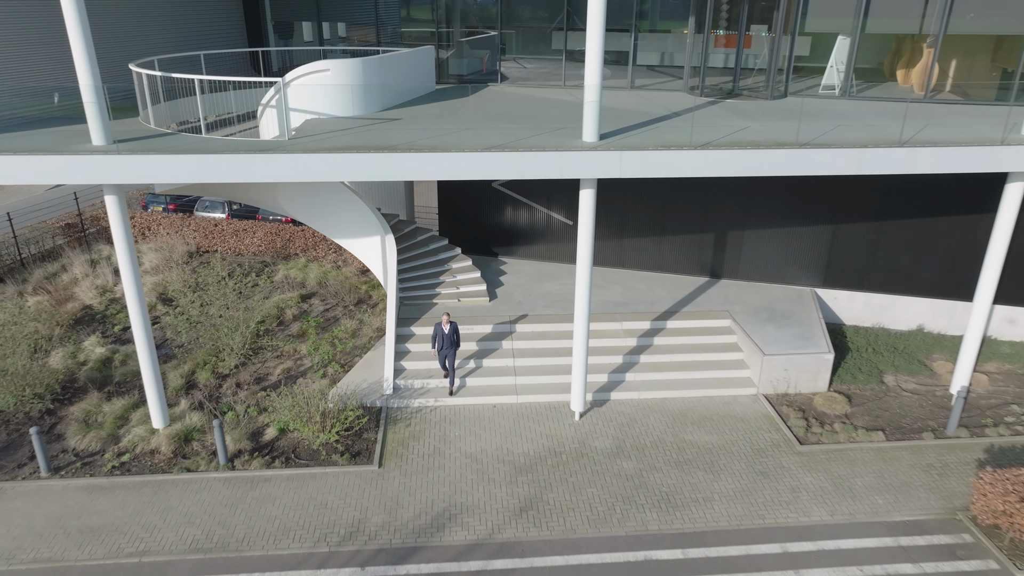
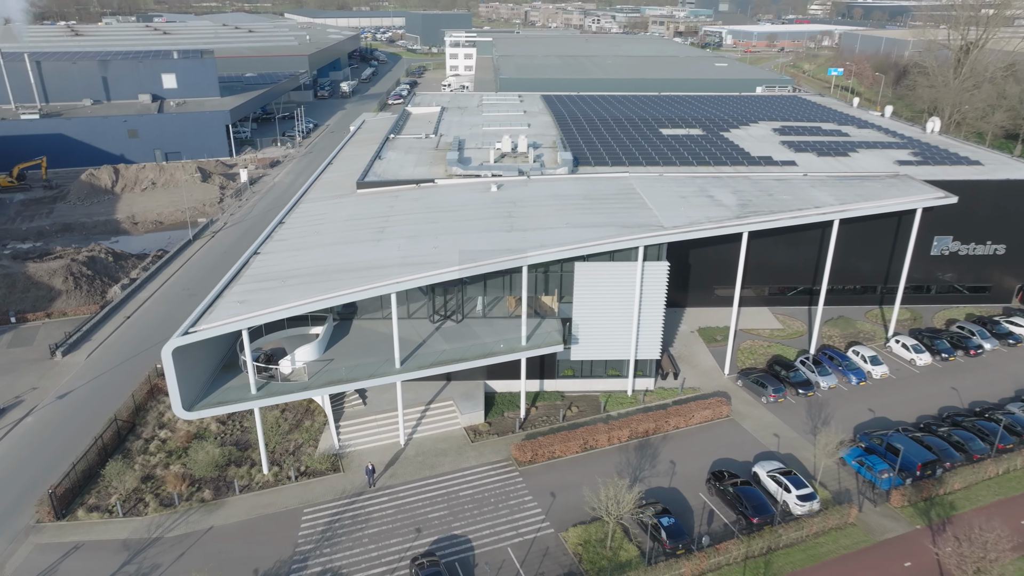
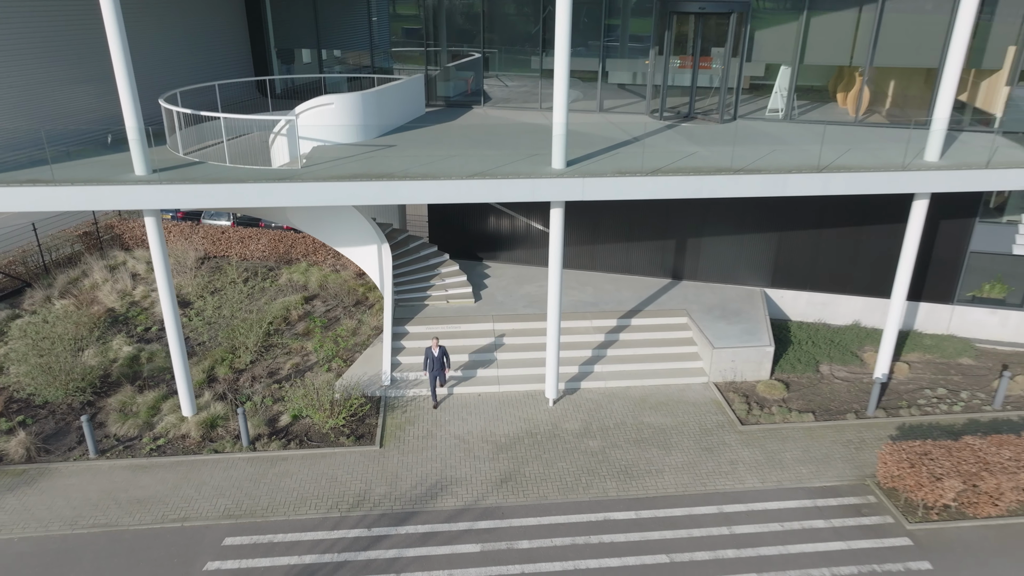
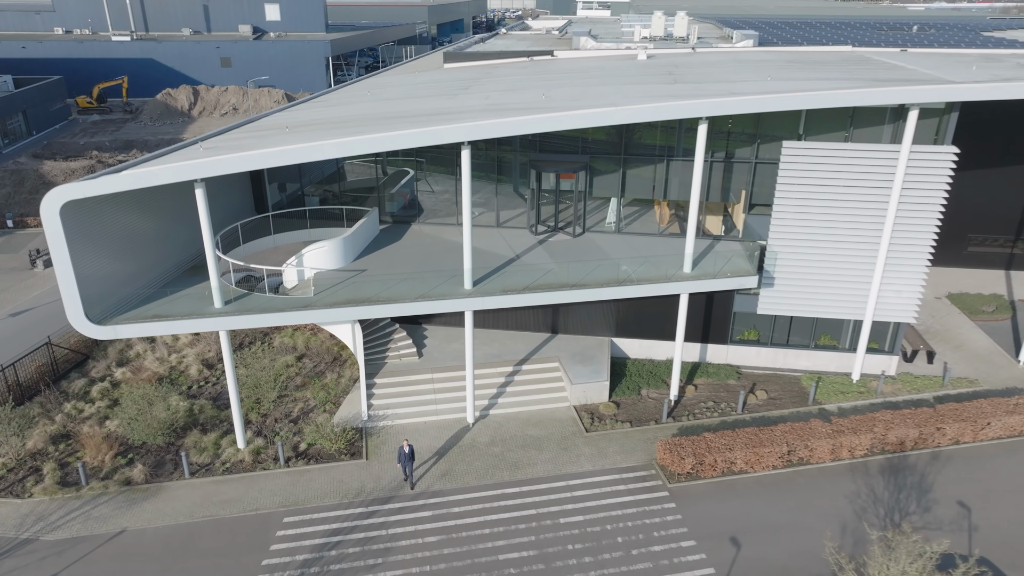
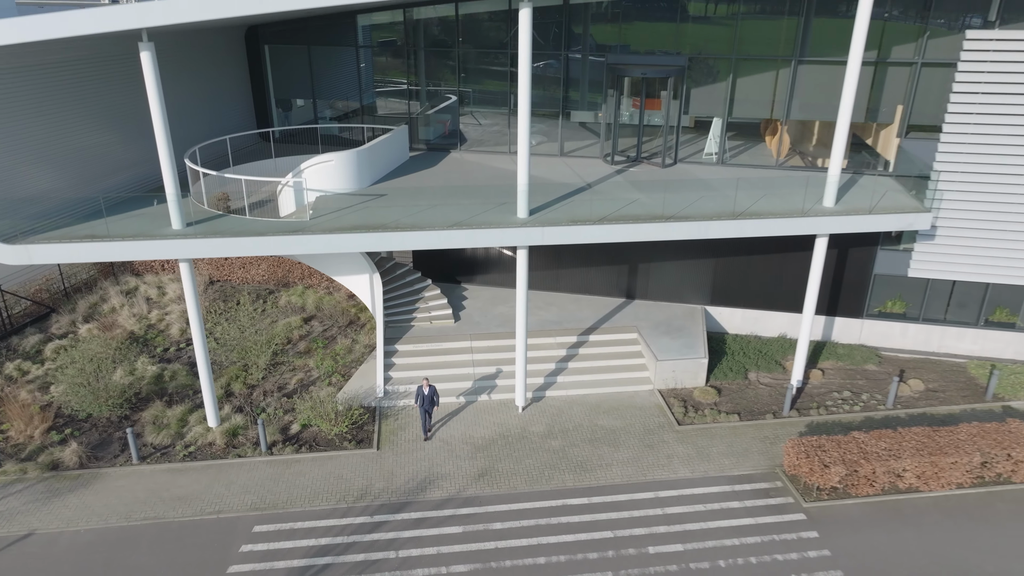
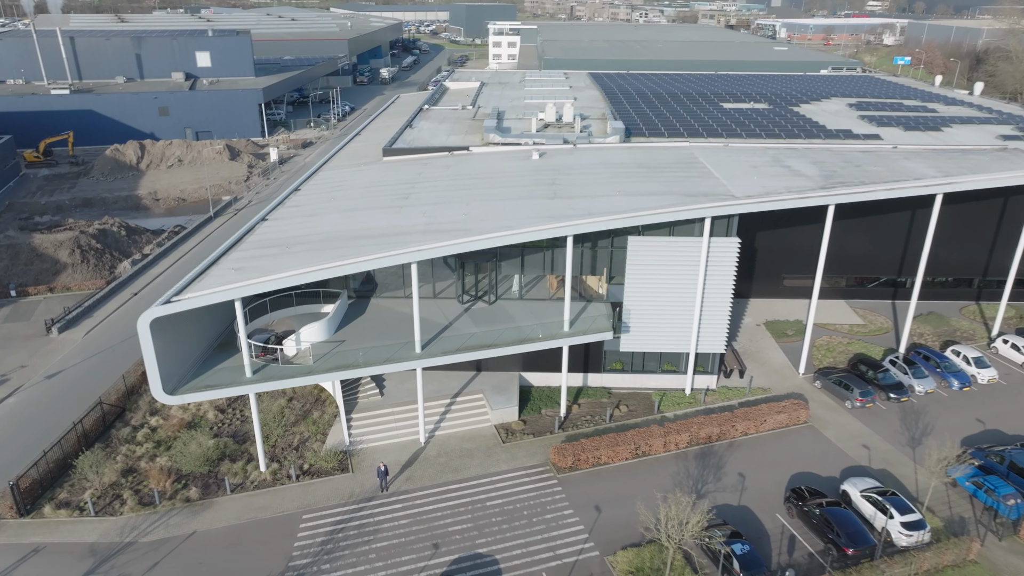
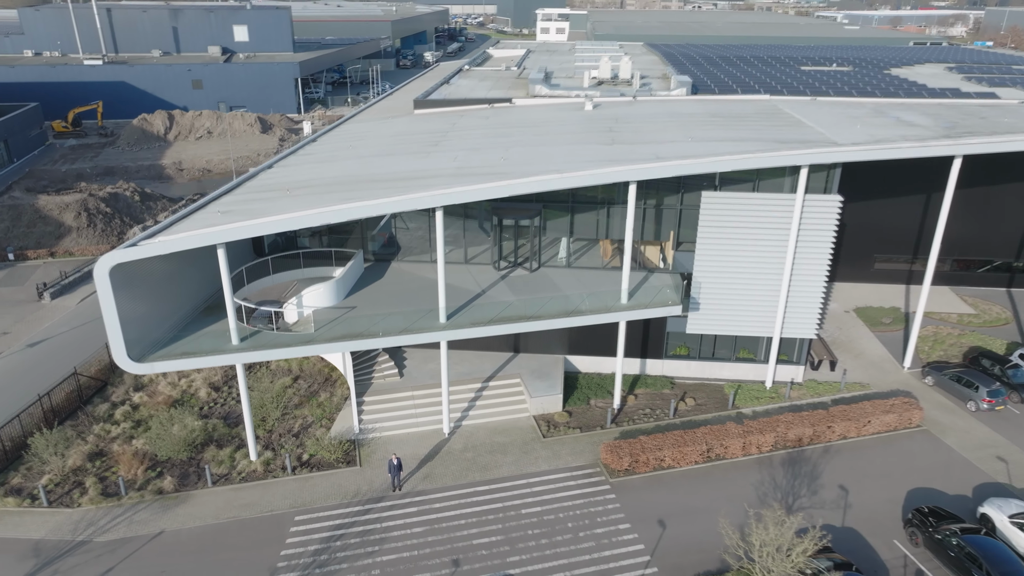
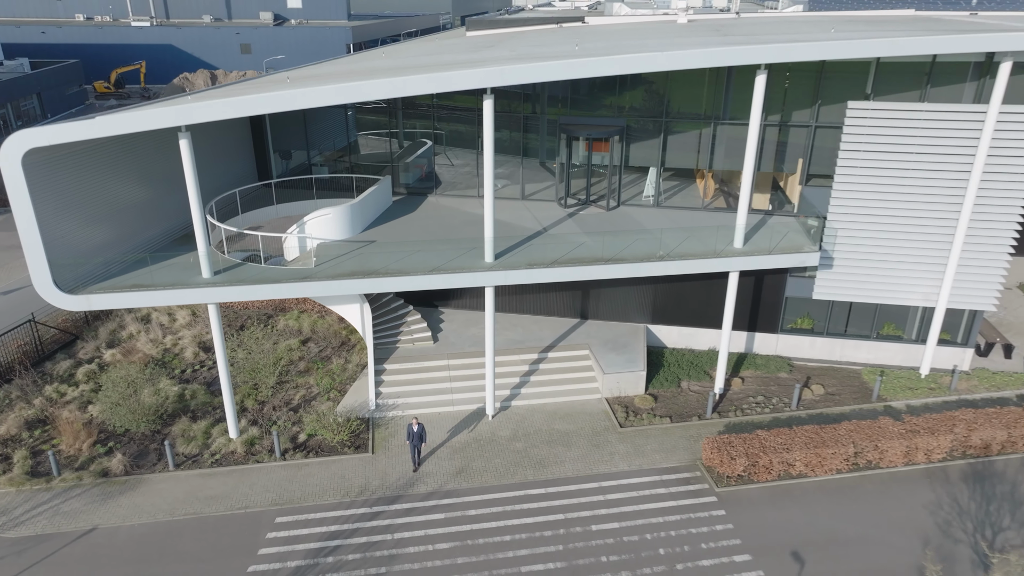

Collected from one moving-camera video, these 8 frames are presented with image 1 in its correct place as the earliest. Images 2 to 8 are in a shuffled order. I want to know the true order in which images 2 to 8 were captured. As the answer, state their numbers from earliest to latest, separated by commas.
3, 5, 8, 4, 7, 6, 2
